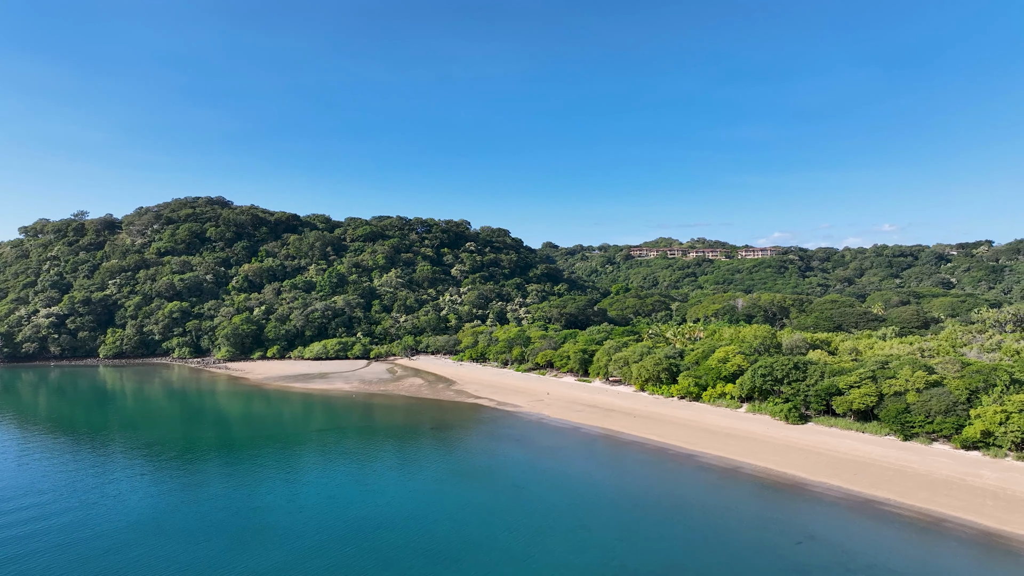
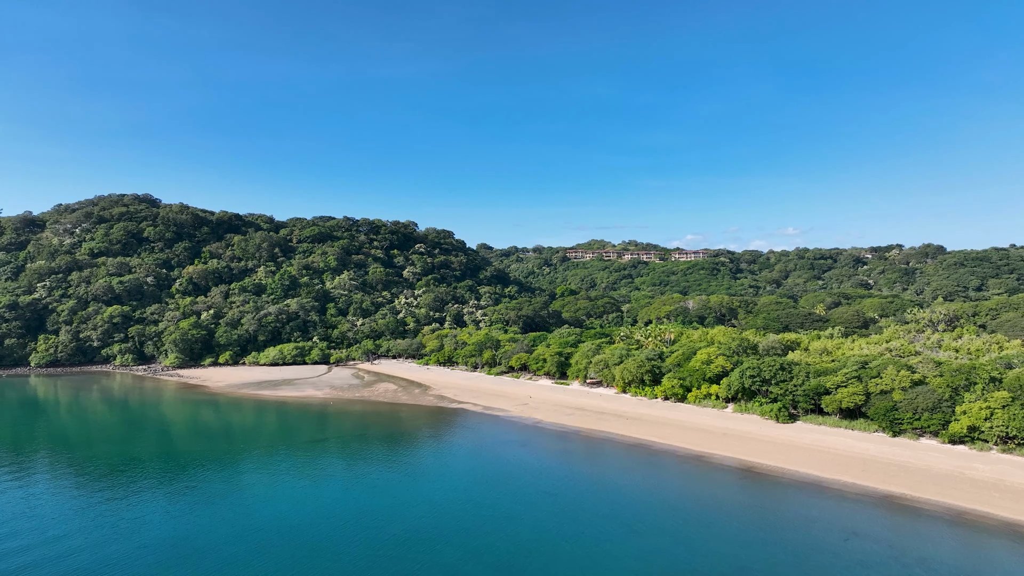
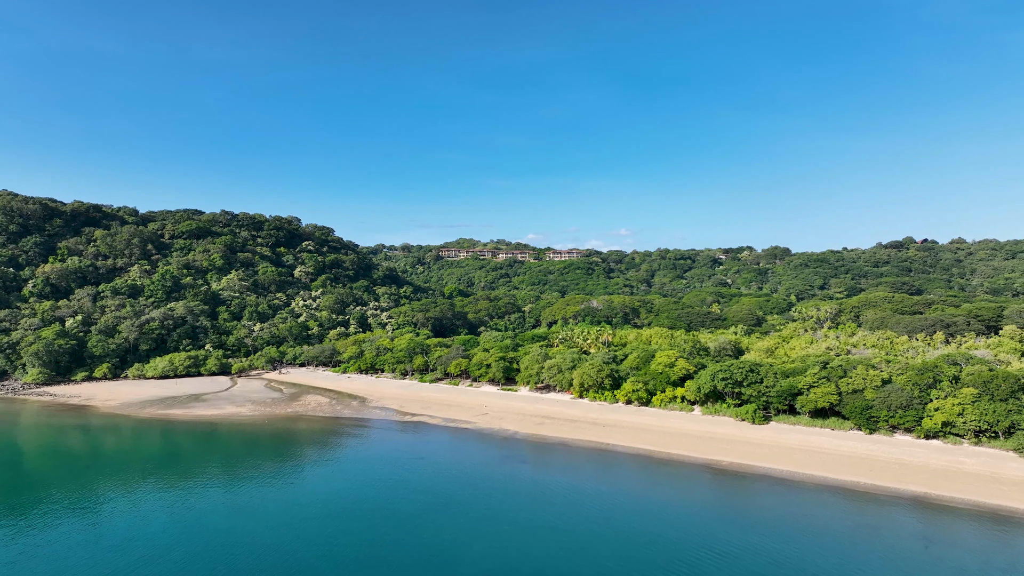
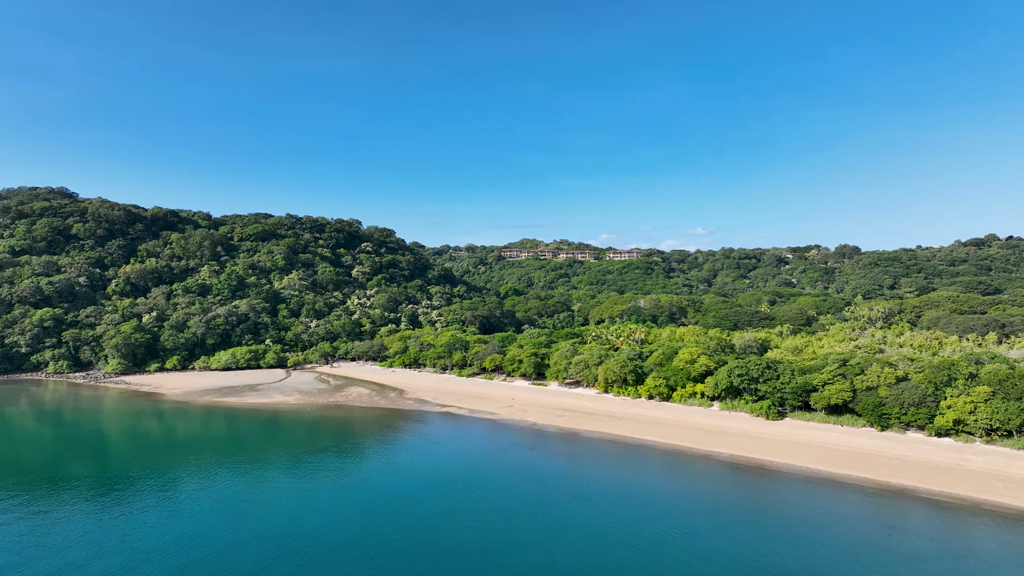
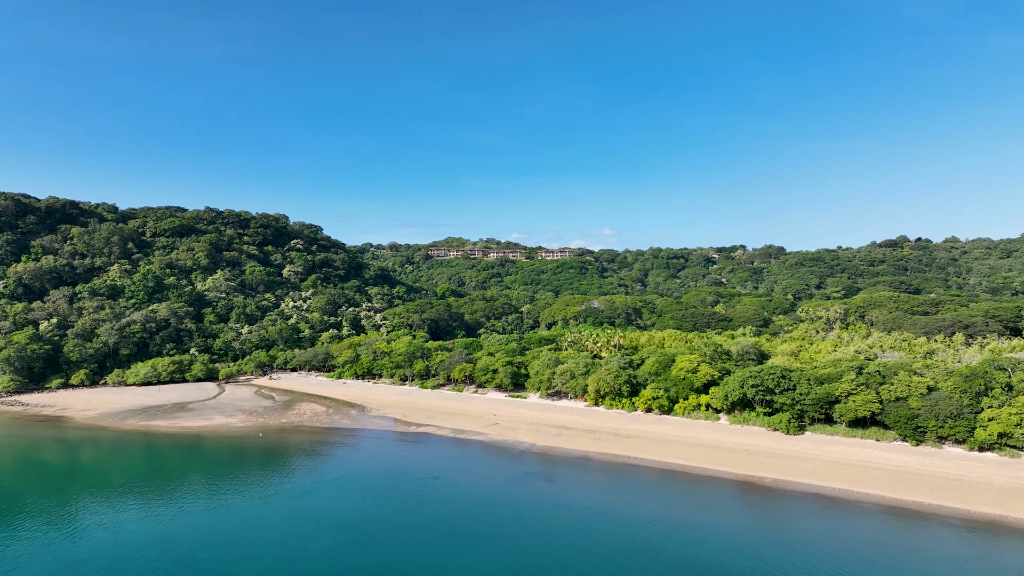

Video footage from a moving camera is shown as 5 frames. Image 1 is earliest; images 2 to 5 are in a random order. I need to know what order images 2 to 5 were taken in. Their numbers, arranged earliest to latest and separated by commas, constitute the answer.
2, 4, 3, 5
